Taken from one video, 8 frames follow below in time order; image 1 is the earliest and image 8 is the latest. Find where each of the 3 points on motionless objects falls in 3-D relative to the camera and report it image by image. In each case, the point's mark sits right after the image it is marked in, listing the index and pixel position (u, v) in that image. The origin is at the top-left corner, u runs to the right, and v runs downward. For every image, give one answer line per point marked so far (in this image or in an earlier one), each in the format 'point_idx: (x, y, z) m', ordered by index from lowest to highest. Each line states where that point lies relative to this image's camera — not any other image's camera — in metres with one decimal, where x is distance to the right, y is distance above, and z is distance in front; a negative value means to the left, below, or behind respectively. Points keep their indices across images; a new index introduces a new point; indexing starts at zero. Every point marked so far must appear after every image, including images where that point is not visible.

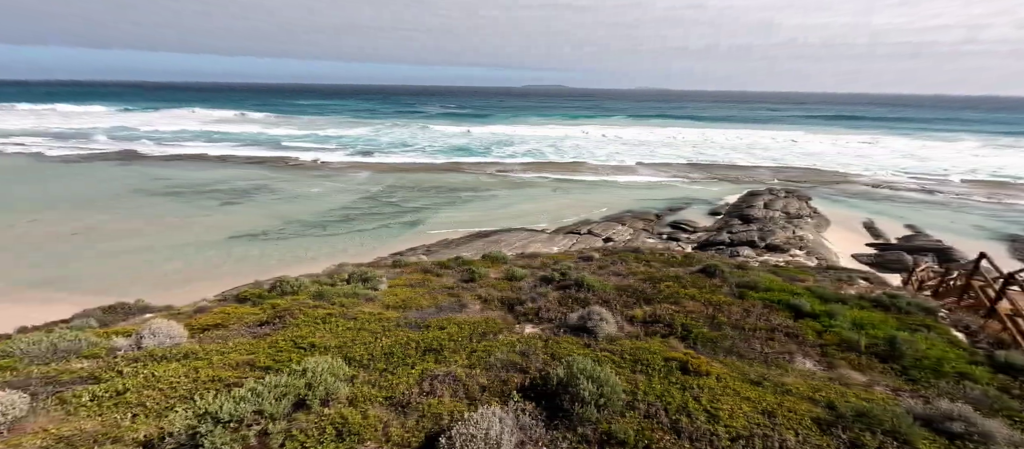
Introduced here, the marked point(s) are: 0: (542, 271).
0: (+0.4, -0.7, +6.2) m
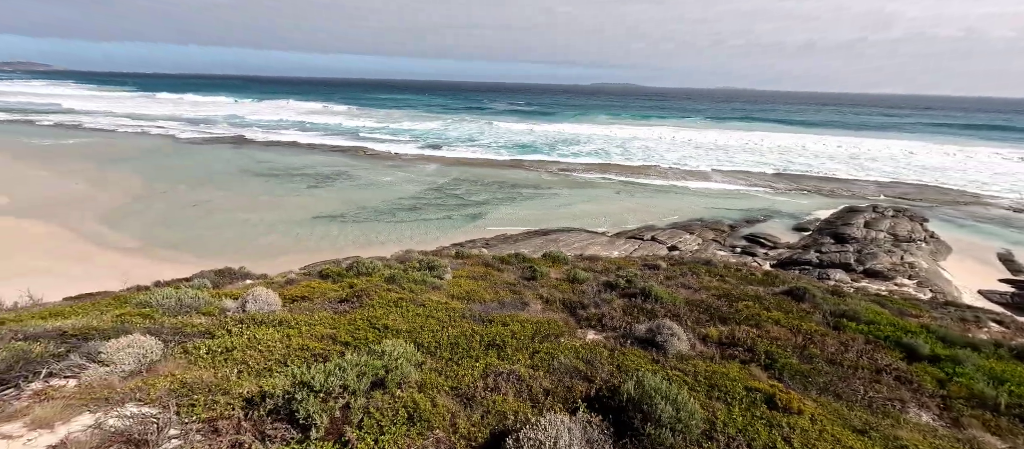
0: (+1.4, -0.8, +6.0) m
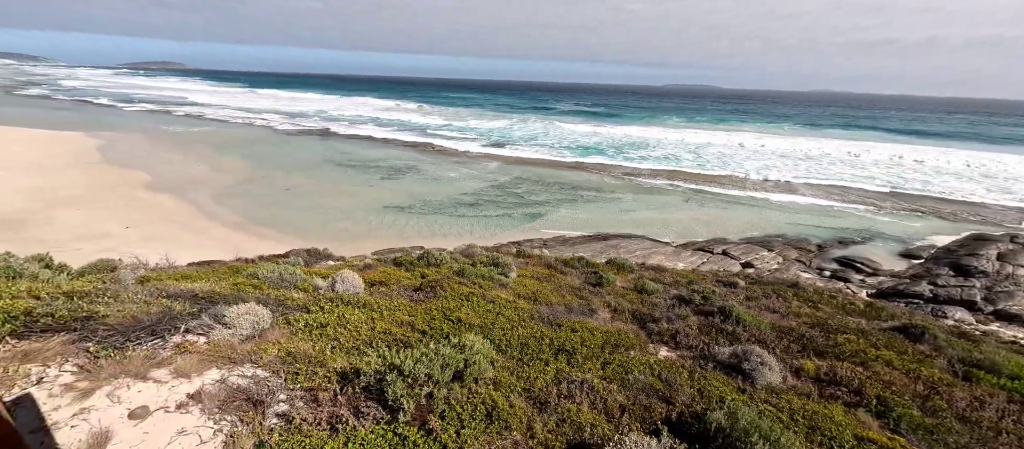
0: (+2.4, -0.9, +5.8) m
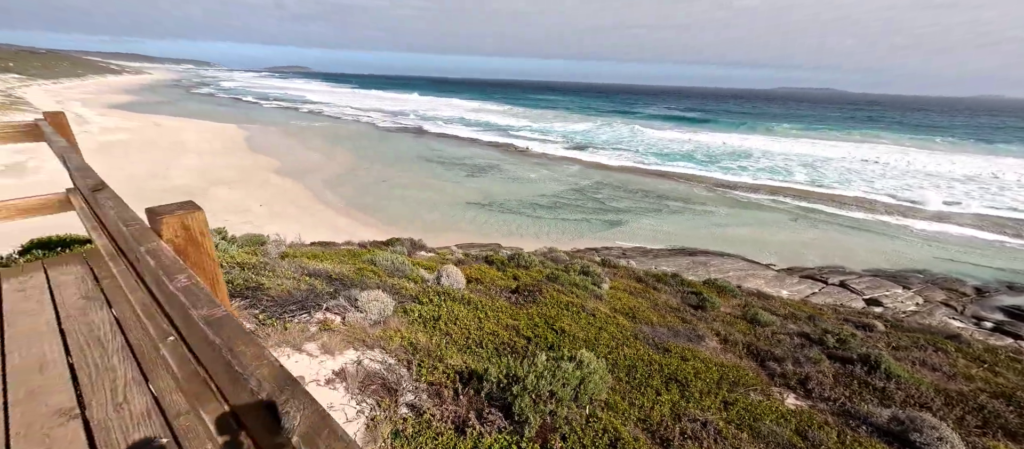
0: (+3.6, -1.3, +5.1) m
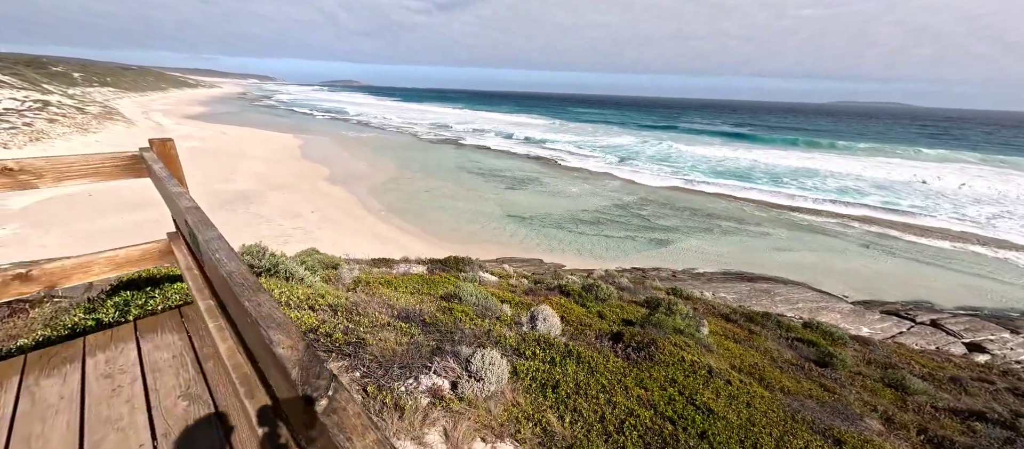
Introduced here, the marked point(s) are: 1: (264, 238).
0: (+4.6, -1.7, +4.2) m
1: (-8.4, -0.2, +12.4) m
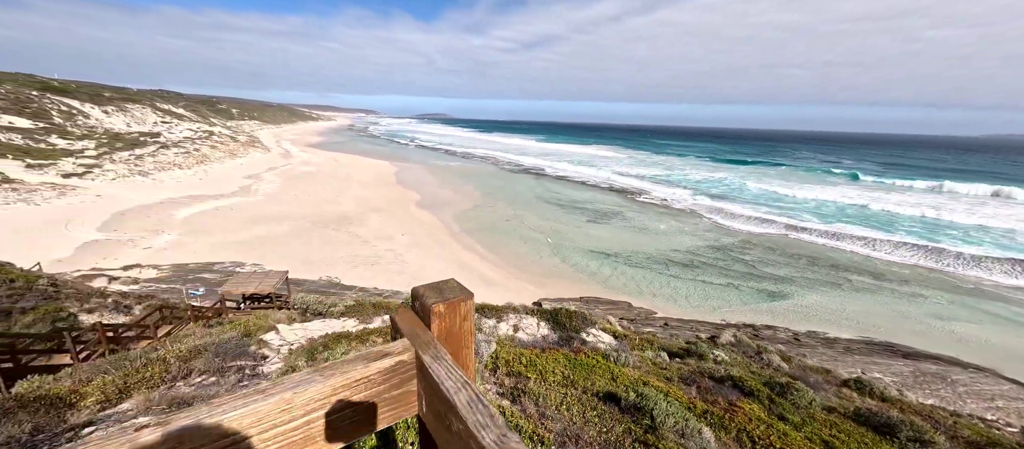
0: (+5.9, -2.6, +2.1) m
1: (-5.0, -1.1, +12.7) m
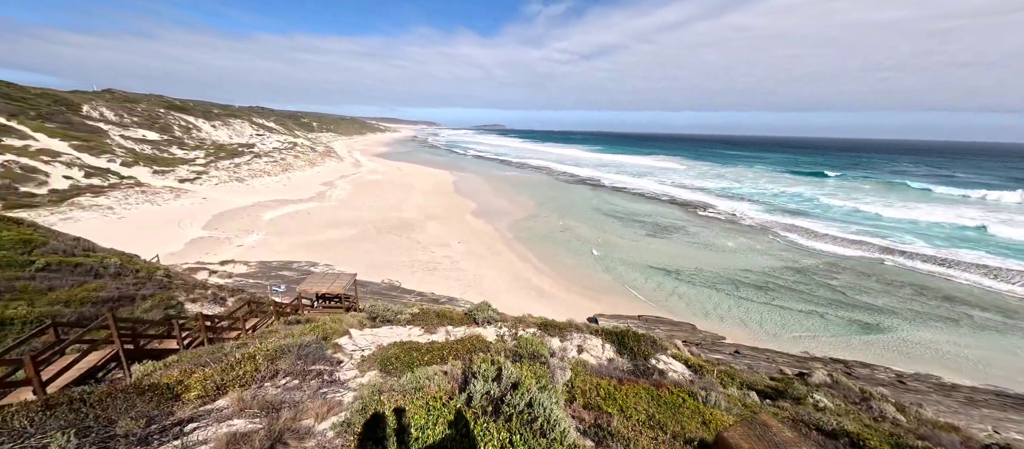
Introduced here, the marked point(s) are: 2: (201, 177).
0: (+6.2, -3.0, +0.9) m
1: (-3.0, -1.4, +13.1) m
2: (-15.4, +2.4, +19.8) m
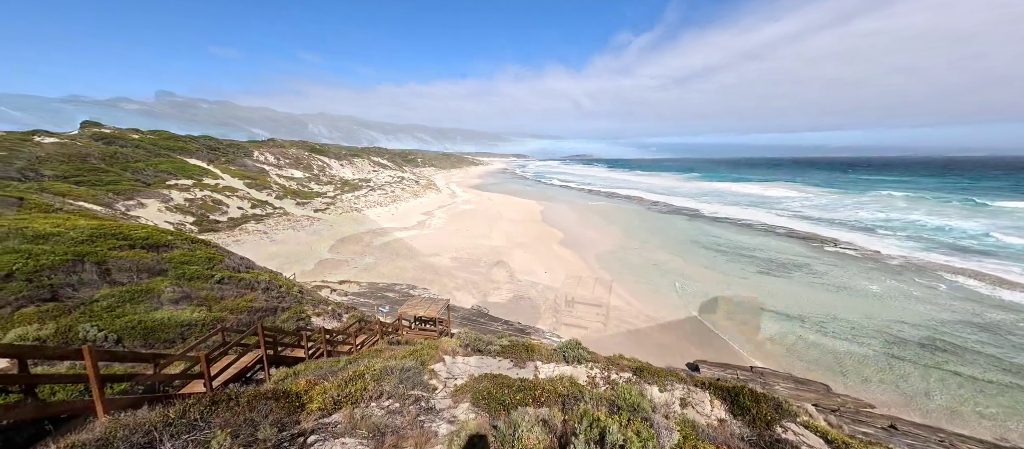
0: (+6.2, -3.2, -1.1) m
1: (0.0, -2.5, +12.9) m
2: (-10.4, +0.8, +22.6) m
